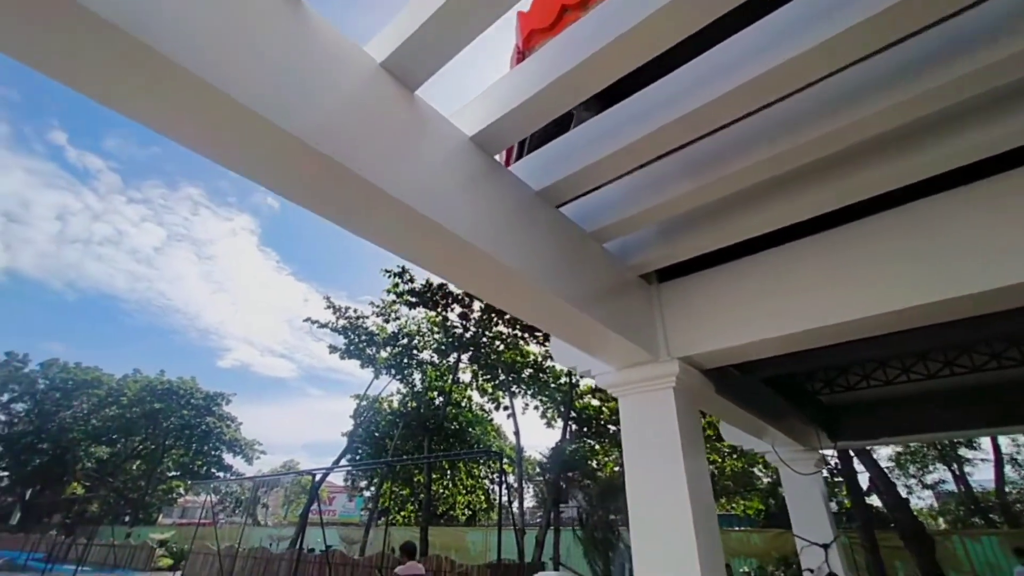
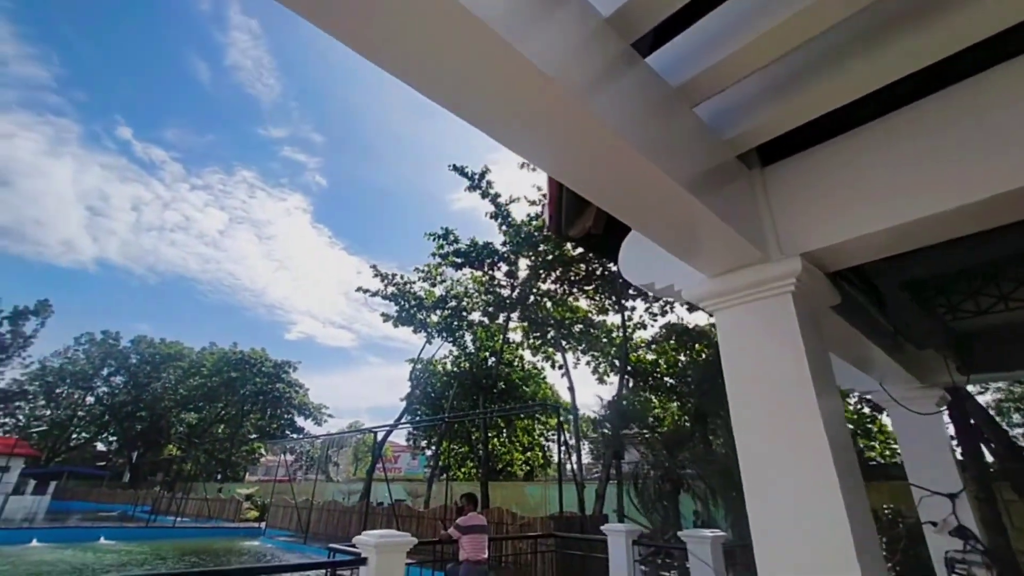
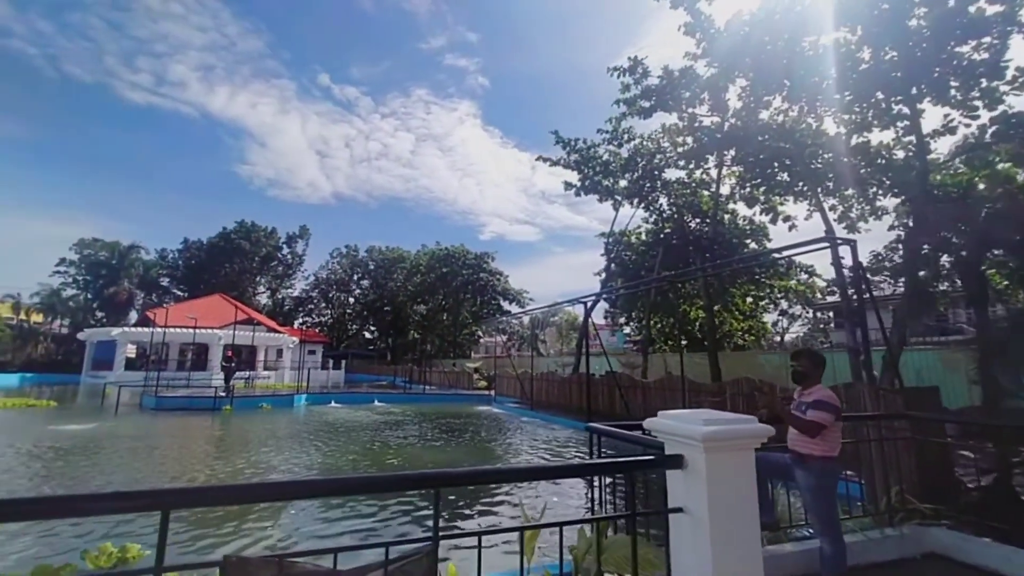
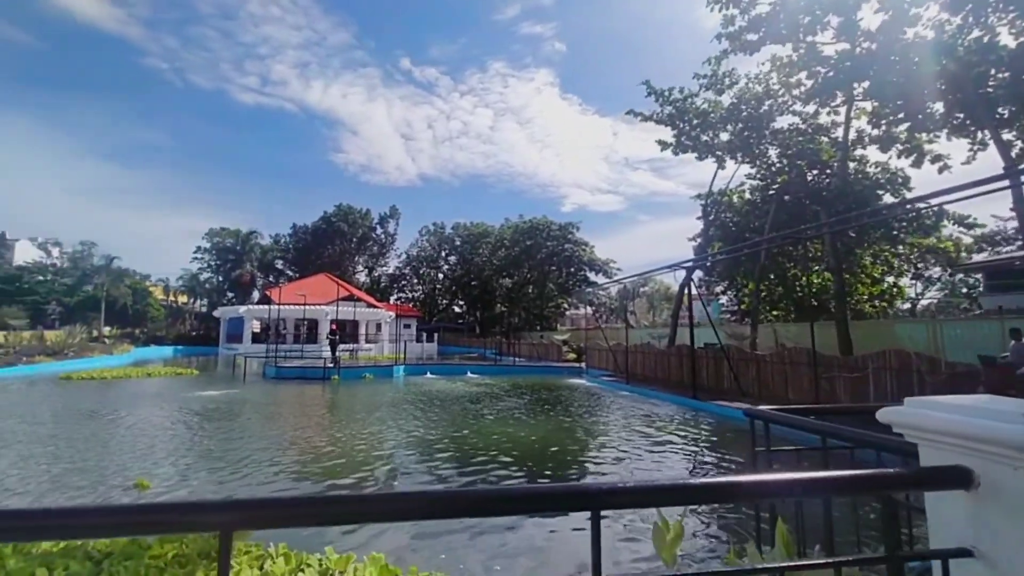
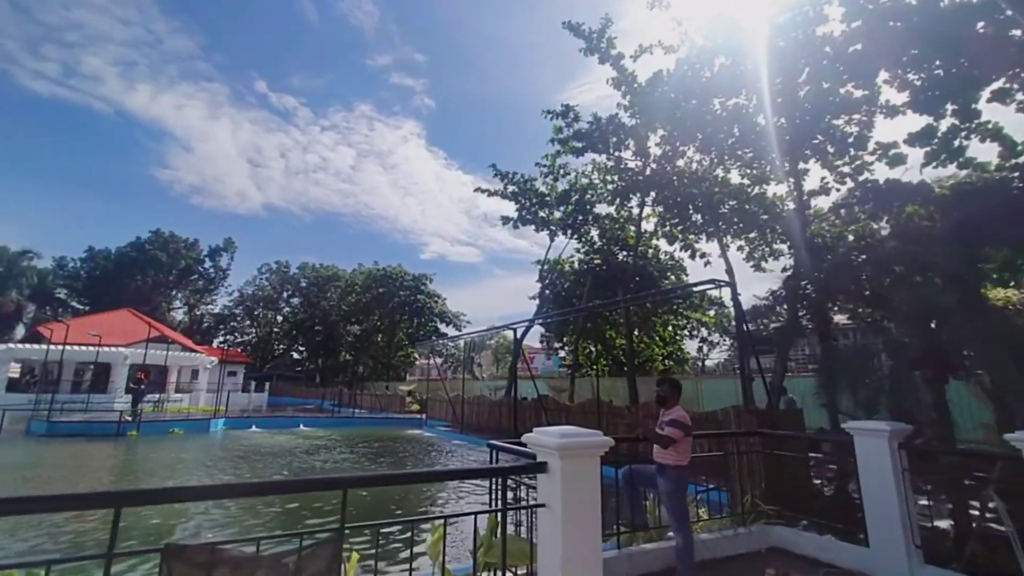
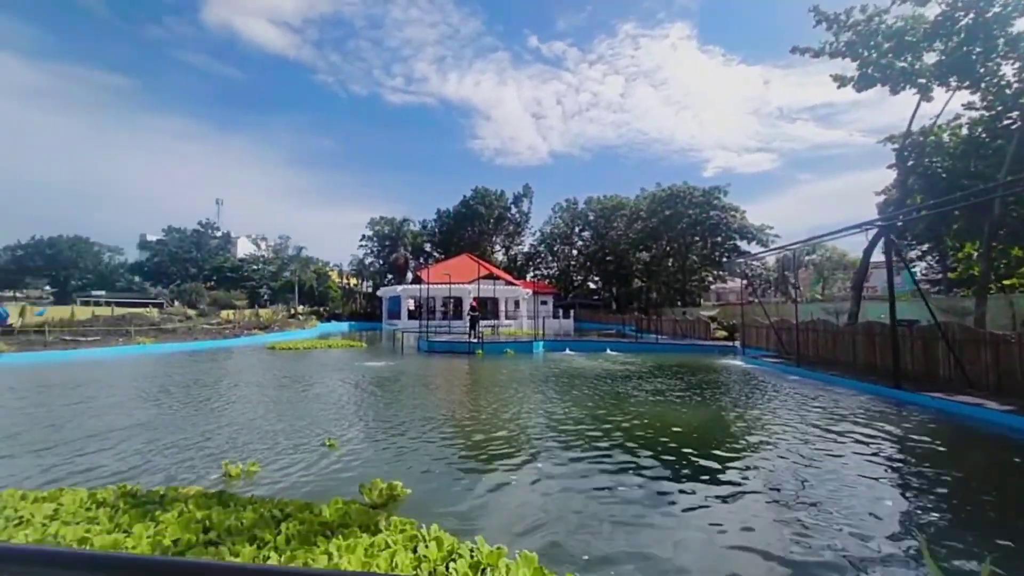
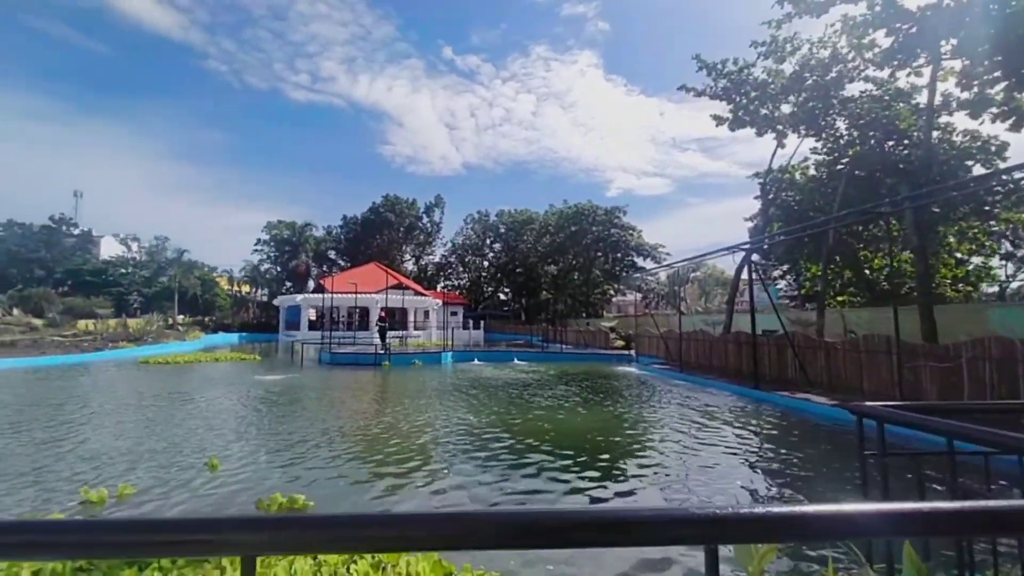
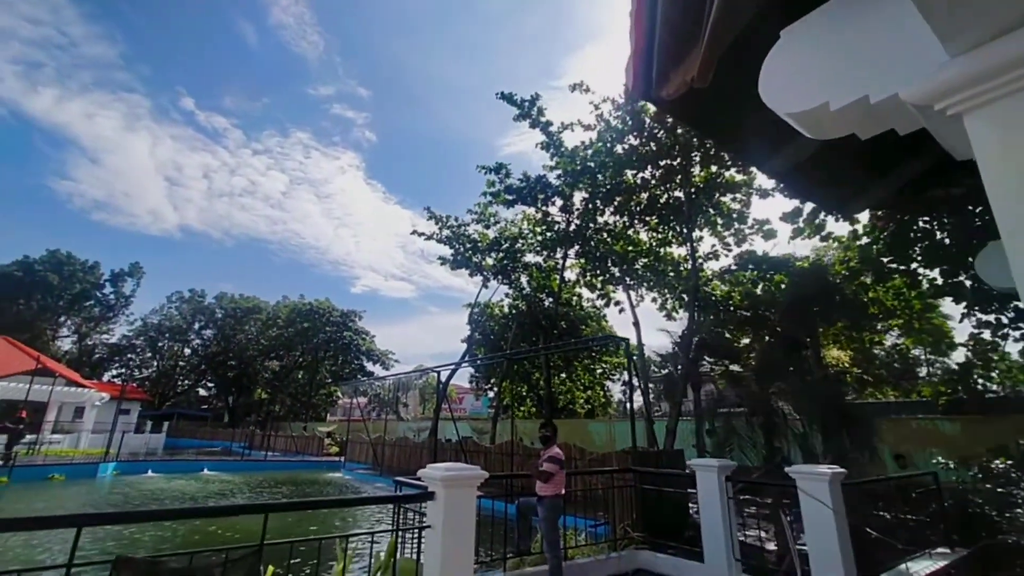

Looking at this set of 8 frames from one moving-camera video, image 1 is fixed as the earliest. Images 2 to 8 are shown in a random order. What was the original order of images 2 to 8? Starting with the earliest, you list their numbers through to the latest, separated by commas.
2, 8, 5, 3, 4, 7, 6
